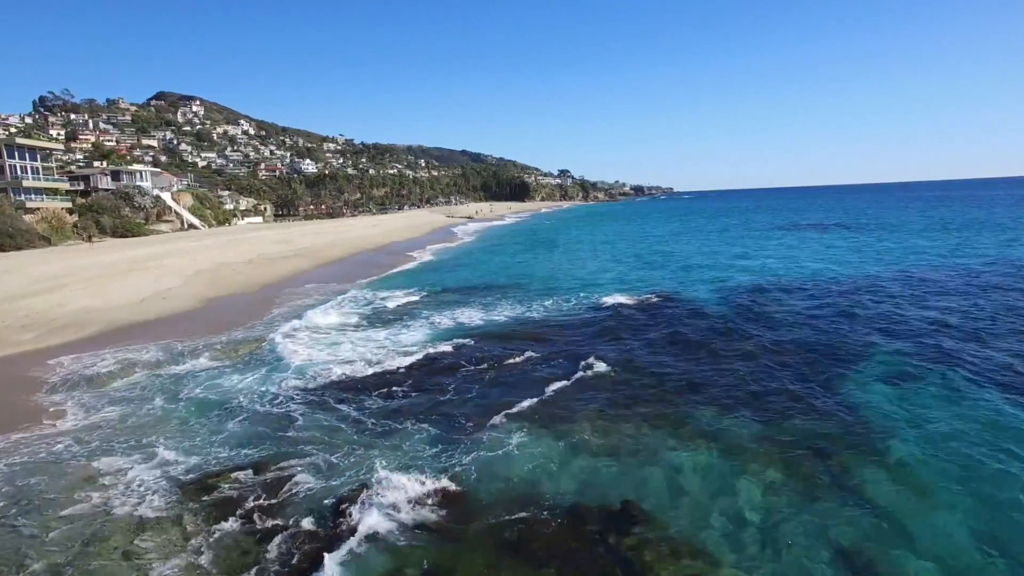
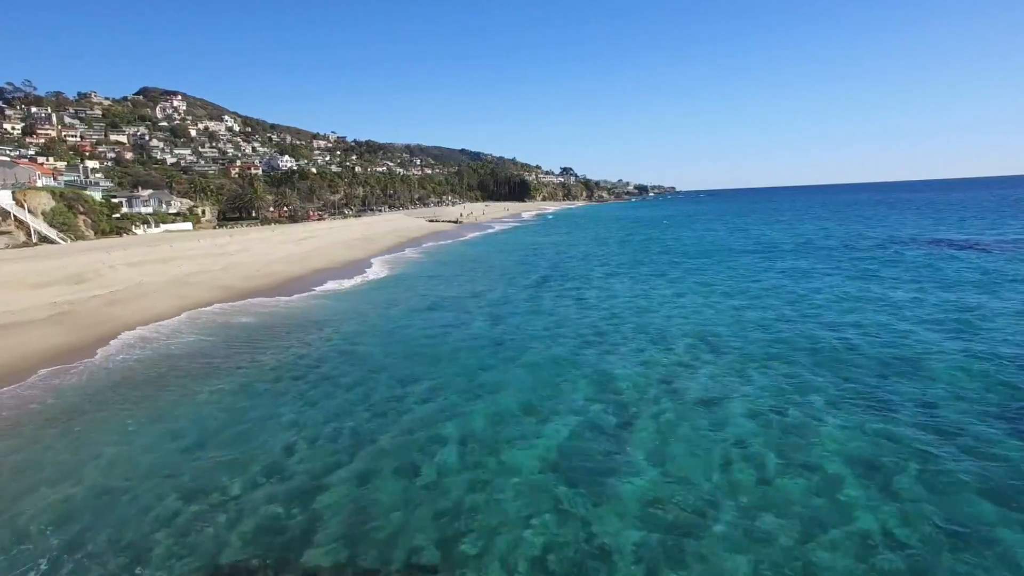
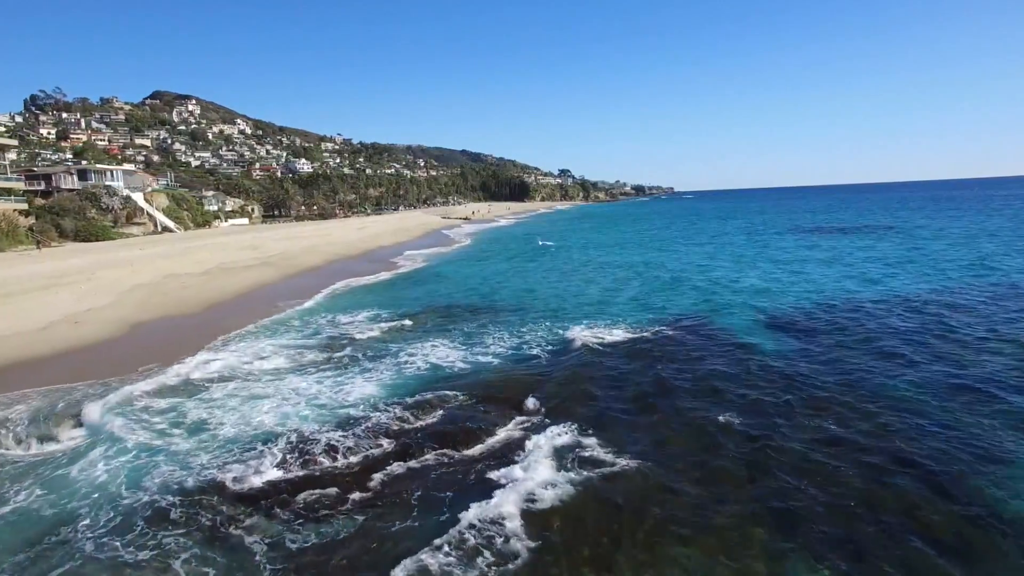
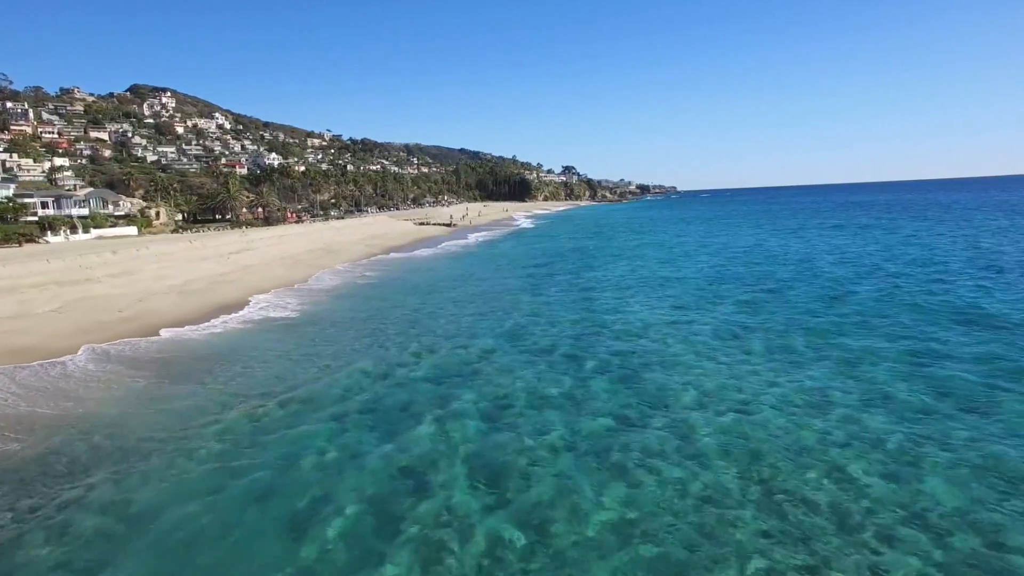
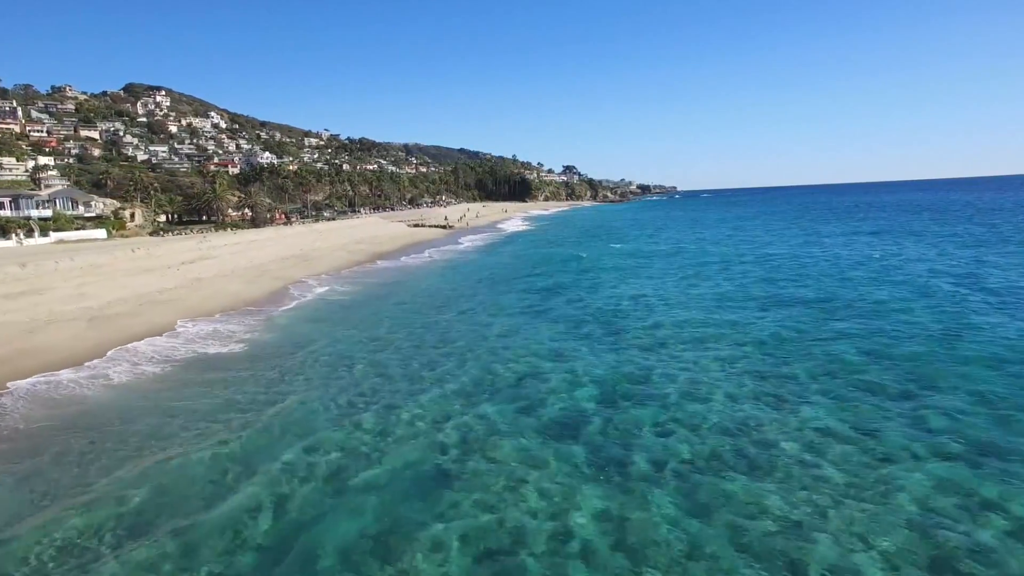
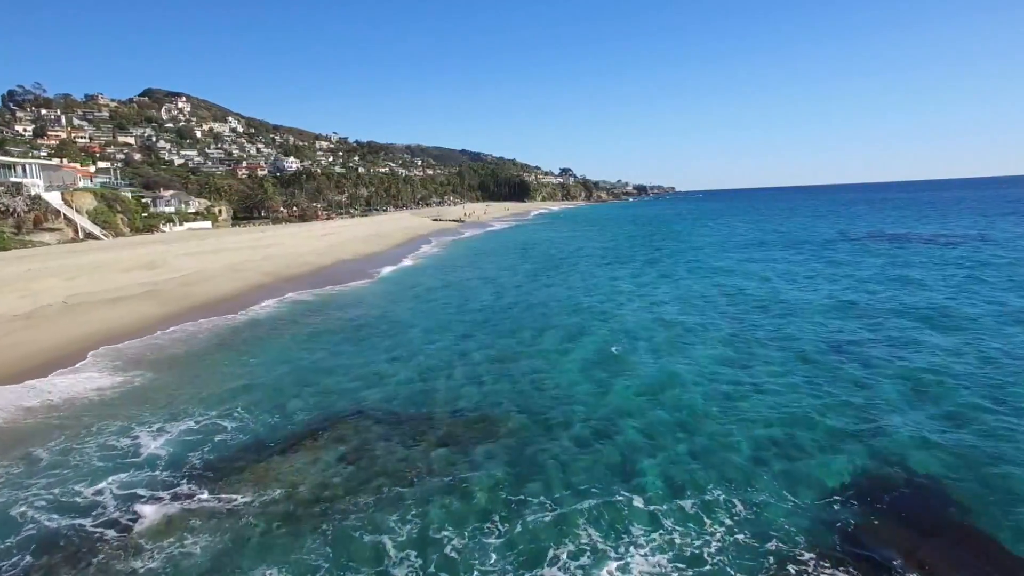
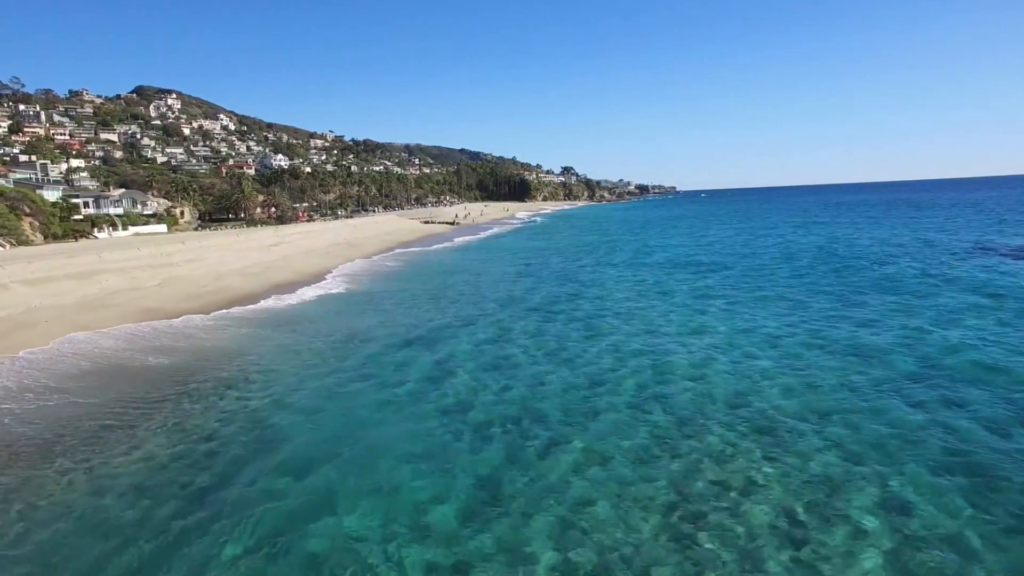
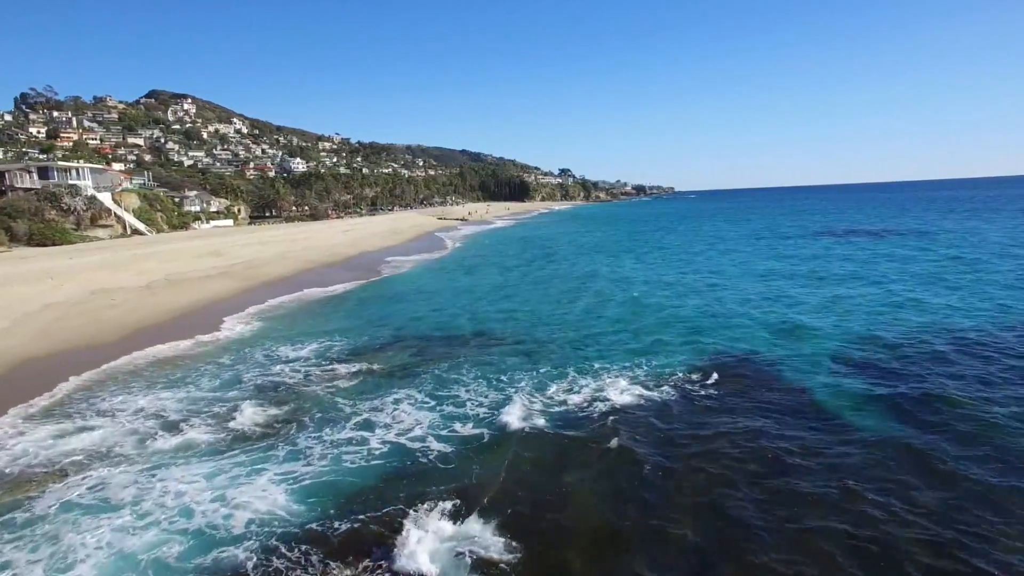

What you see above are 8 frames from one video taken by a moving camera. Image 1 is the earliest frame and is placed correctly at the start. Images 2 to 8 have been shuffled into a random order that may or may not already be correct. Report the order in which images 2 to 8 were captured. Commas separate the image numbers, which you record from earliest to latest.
3, 8, 6, 2, 7, 4, 5
